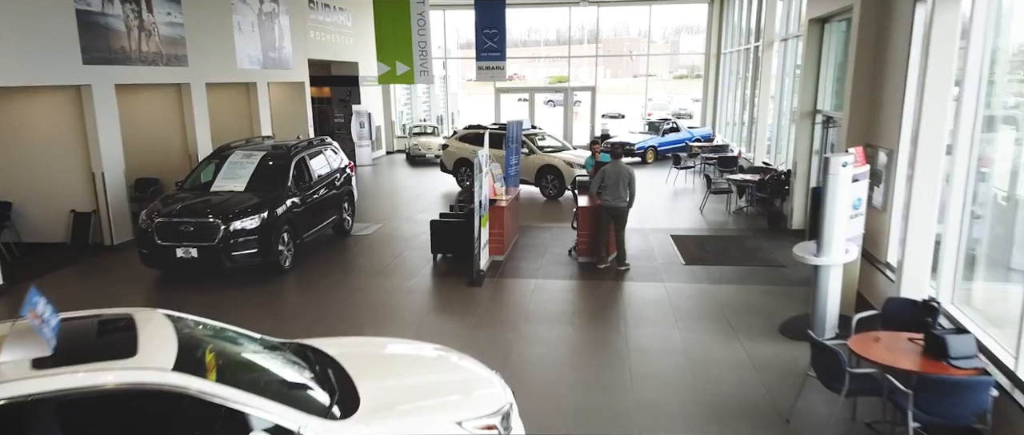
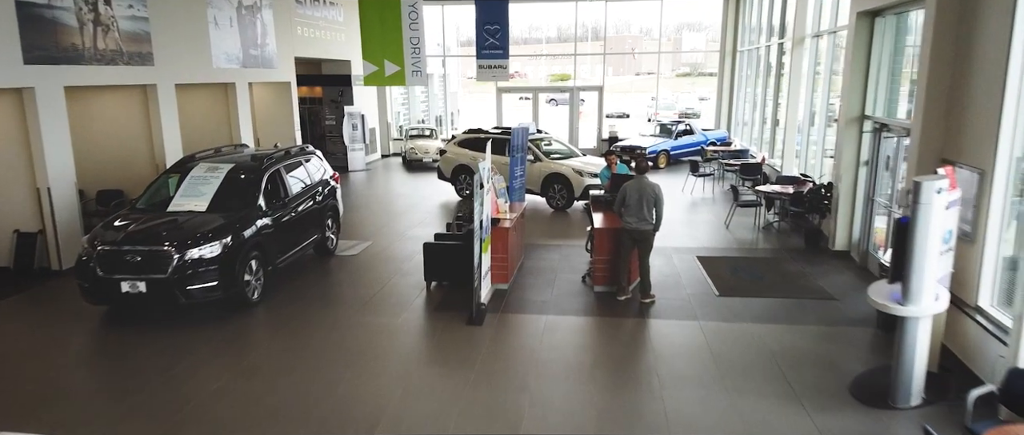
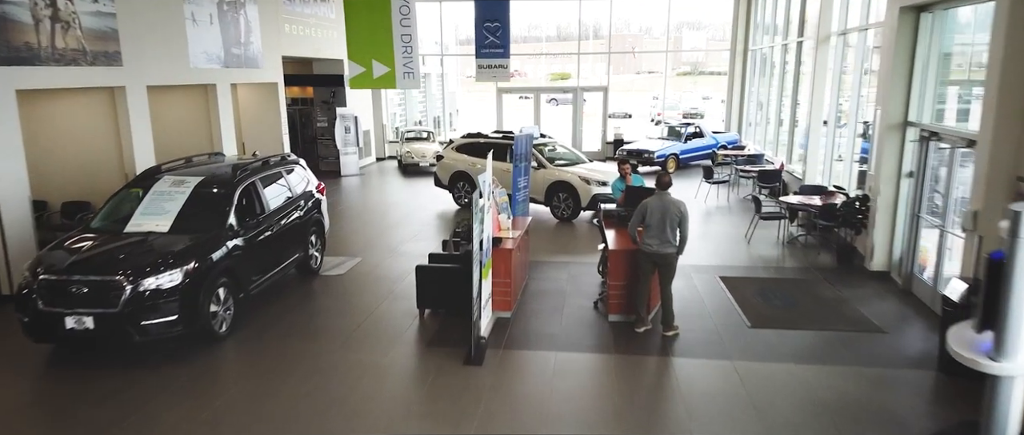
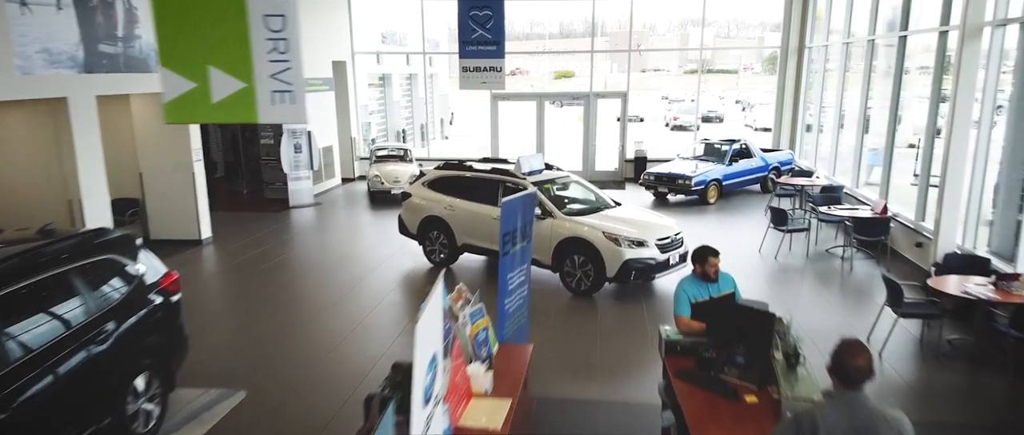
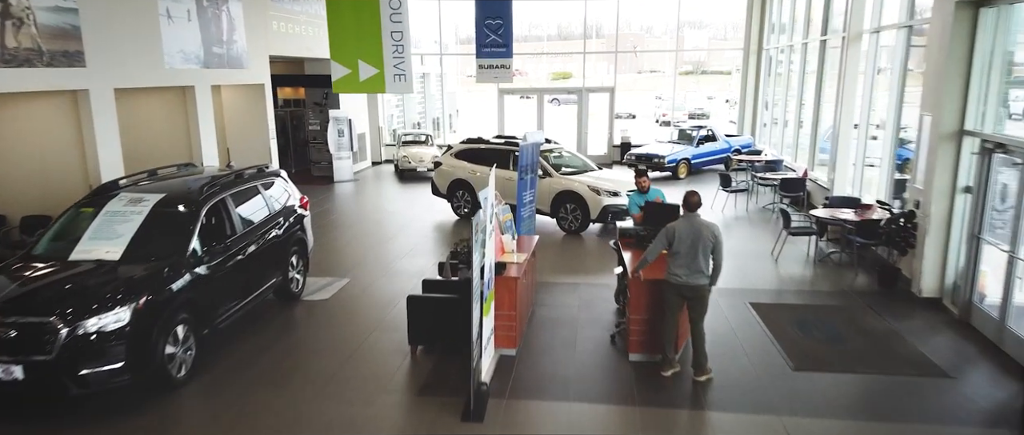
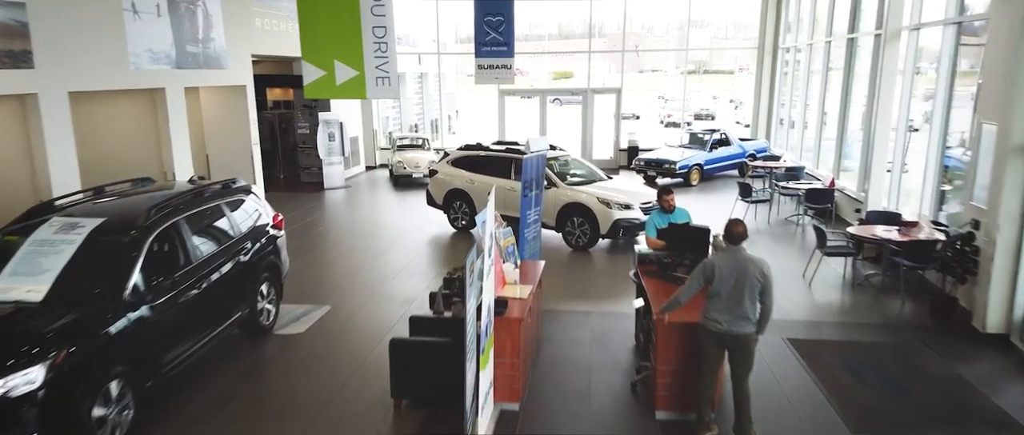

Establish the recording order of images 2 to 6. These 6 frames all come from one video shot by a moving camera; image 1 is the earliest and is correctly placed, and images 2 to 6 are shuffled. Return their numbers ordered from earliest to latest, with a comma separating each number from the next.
2, 3, 5, 6, 4
